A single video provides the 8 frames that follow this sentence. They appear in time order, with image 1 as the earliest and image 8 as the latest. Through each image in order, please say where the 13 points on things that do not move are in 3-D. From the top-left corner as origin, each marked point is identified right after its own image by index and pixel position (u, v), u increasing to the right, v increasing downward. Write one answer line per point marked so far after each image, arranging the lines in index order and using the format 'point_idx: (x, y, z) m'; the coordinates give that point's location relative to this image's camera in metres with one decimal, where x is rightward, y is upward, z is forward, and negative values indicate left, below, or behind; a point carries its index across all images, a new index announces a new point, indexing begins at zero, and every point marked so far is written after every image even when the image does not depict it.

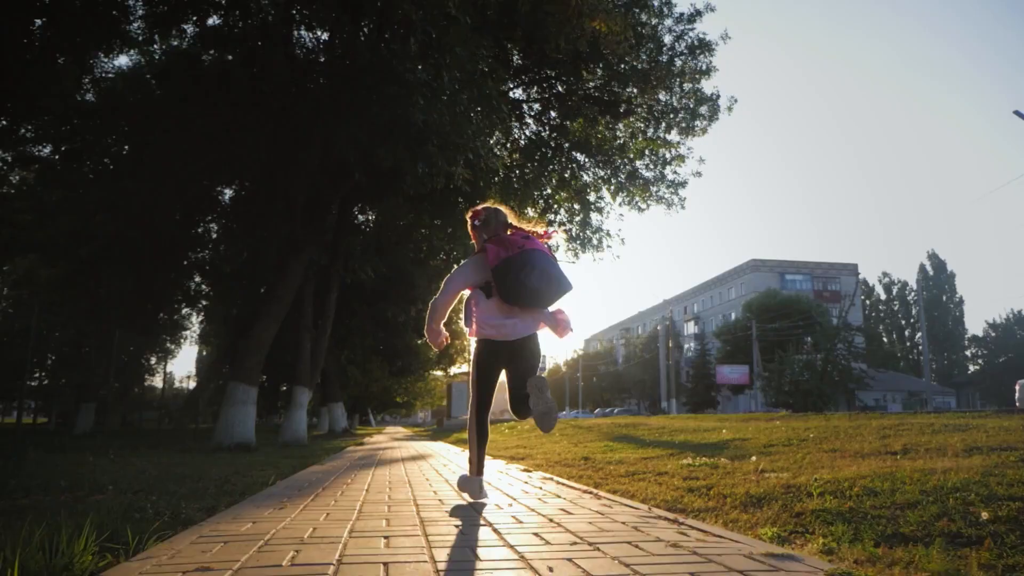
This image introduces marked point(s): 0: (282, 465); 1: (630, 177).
0: (-3.0, -2.3, +10.2) m
1: (+2.4, +2.2, +15.7) m
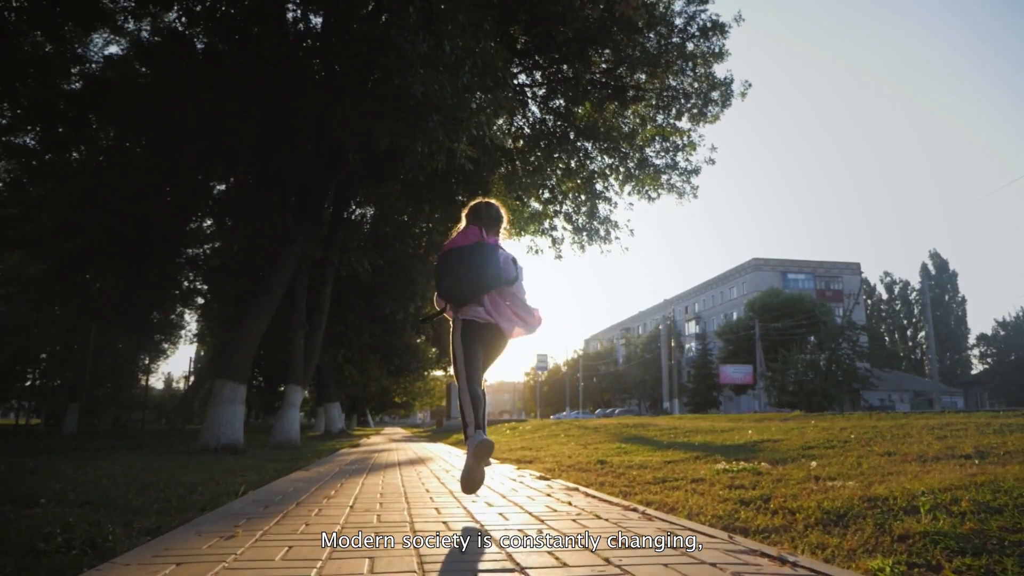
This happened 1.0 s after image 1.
0: (-2.9, -2.2, +9.4) m
1: (+2.4, +2.3, +15.0) m
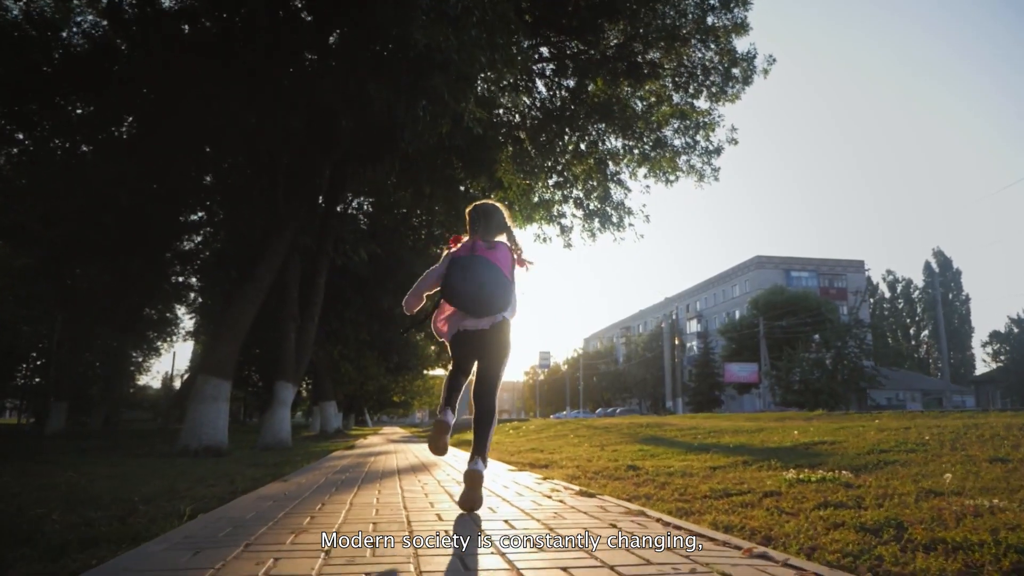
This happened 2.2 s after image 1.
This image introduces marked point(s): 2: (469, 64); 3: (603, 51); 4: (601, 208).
0: (-2.8, -2.0, +8.5) m
1: (+2.5, +2.5, +14.0) m
2: (-0.5, +2.4, +8.5) m
3: (+1.5, +3.8, +12.9) m
4: (+1.6, +1.5, +14.7) m
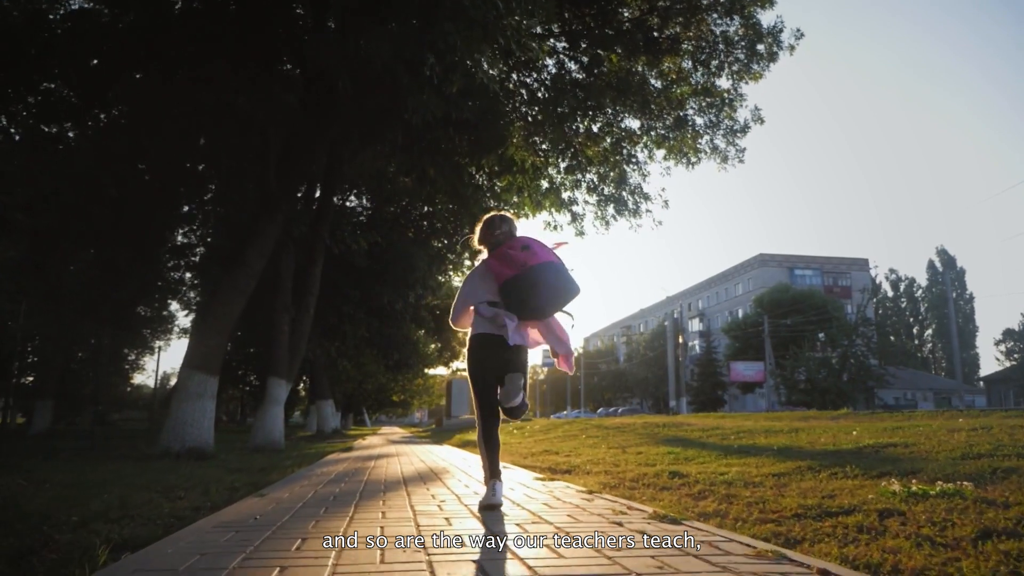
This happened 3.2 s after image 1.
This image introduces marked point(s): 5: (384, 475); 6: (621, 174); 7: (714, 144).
0: (-2.7, -1.8, +7.6) m
1: (+2.7, +2.6, +13.1) m
2: (-0.3, +2.5, +7.6) m
3: (+1.6, +4.0, +12.0) m
4: (+1.8, +1.6, +13.8) m
5: (-1.4, -2.0, +8.6) m
6: (+1.9, +1.9, +13.6) m
7: (+3.1, +2.2, +12.1) m
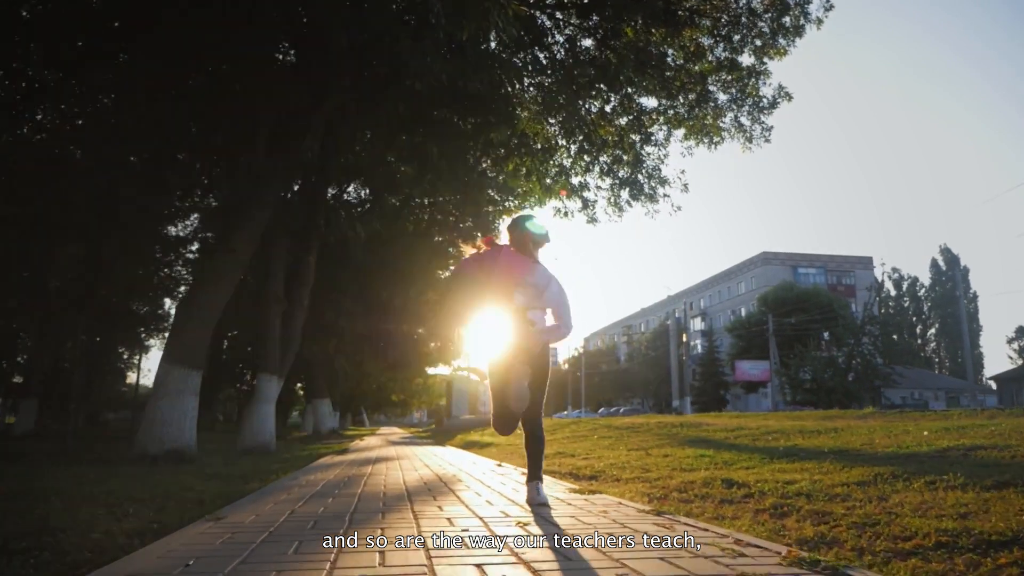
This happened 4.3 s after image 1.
0: (-2.5, -1.7, +6.7) m
1: (+2.8, +2.8, +12.3) m
2: (-0.2, +2.7, +6.8) m
3: (+1.7, +4.1, +11.2) m
4: (+1.9, +1.8, +12.9) m
5: (-1.2, -1.9, +7.7) m
6: (+2.0, +2.1, +12.7) m
7: (+3.2, +2.3, +11.3) m
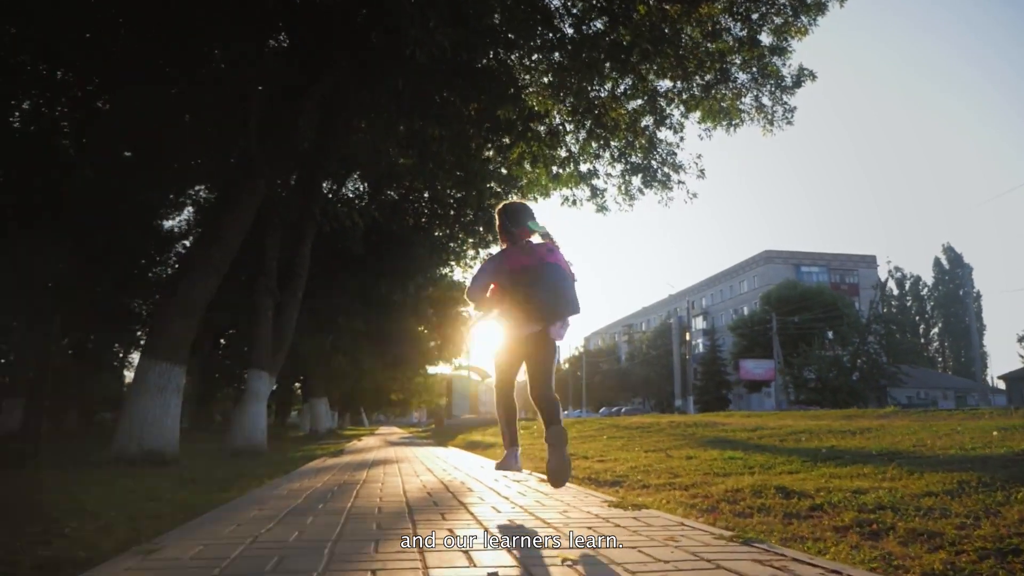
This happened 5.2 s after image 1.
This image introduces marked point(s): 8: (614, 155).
0: (-2.4, -1.6, +6.0) m
1: (+2.9, +2.9, +11.6) m
2: (-0.1, +2.8, +6.1) m
3: (+1.8, +4.2, +10.5) m
4: (+2.0, +1.9, +12.3) m
5: (-1.1, -1.8, +7.0) m
6: (+2.1, +2.2, +12.1) m
7: (+3.3, +2.4, +10.6) m
8: (+1.6, +2.0, +12.3) m
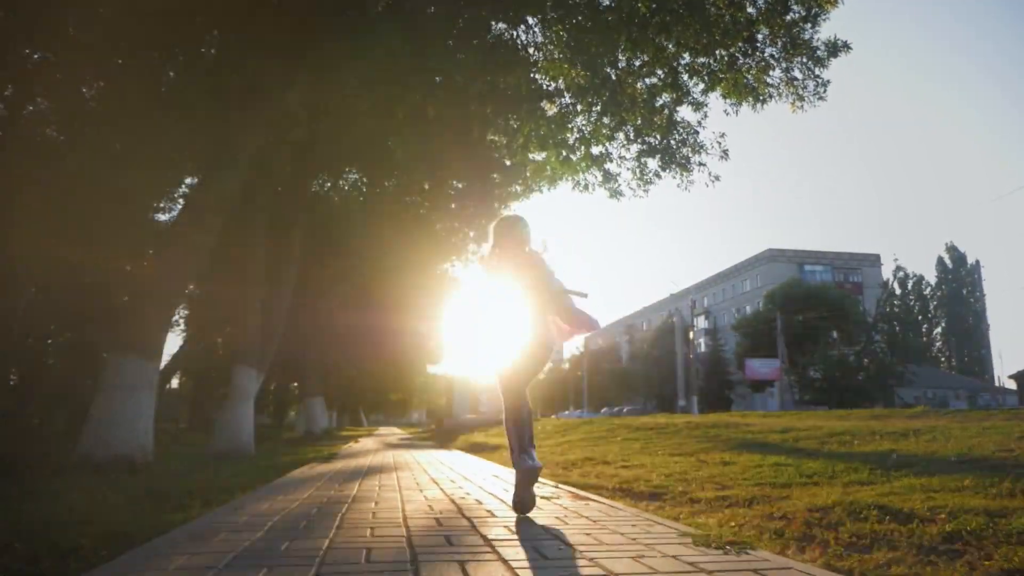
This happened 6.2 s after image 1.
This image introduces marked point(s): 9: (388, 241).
0: (-2.3, -1.4, +5.2) m
1: (+3.0, +3.0, +10.8) m
2: (0.0, +2.9, +5.3) m
3: (+1.9, +4.4, +9.7) m
4: (+2.1, +2.0, +11.4) m
5: (-1.0, -1.6, +6.2) m
6: (+2.2, +2.3, +11.3) m
7: (+3.4, +2.6, +9.8) m
8: (+1.7, +2.2, +11.5) m
9: (-2.7, +1.1, +17.4) m
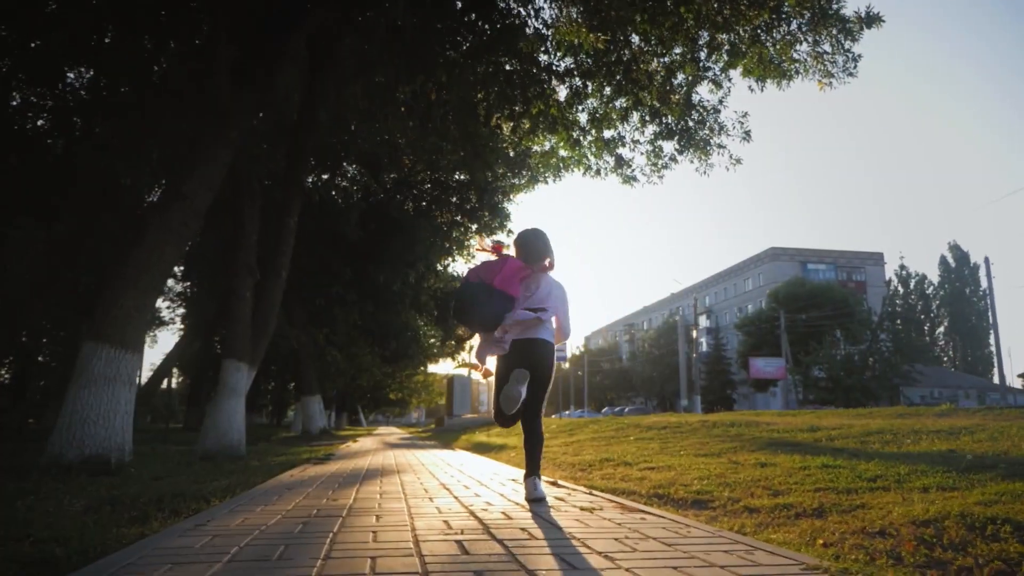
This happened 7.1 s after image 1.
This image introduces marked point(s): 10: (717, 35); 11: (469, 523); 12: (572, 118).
0: (-2.2, -1.3, +4.6) m
1: (+3.1, +3.2, +10.2) m
2: (+0.1, +3.1, +4.6) m
3: (+2.0, +4.5, +9.1) m
4: (+2.2, +2.1, +10.8) m
5: (-0.9, -1.5, +5.6) m
6: (+2.3, +2.5, +10.6) m
7: (+3.5, +2.7, +9.2) m
8: (+1.8, +2.3, +10.9) m
9: (-2.6, +1.2, +16.8) m
10: (+2.5, +3.2, +10.0) m
11: (-0.4, -1.4, +5.2) m
12: (+0.8, +2.3, +10.9) m
